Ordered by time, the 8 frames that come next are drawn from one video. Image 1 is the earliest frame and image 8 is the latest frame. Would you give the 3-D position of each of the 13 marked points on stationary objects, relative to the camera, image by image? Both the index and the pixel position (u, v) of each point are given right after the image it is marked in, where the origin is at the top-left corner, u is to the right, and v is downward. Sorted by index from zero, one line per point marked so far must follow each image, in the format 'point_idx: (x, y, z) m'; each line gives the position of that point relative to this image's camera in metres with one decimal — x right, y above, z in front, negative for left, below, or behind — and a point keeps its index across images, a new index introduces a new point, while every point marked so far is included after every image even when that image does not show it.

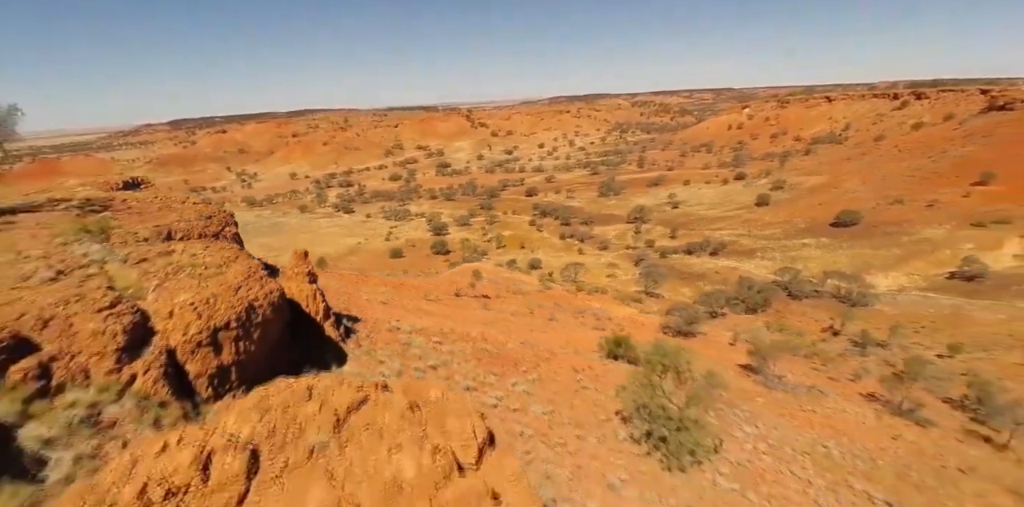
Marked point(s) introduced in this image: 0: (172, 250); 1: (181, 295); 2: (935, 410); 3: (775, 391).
0: (-4.1, 0.0, +5.3) m
1: (-3.3, -0.4, +4.4) m
2: (+13.2, -4.8, +13.6) m
3: (+7.6, -3.9, +12.5) m
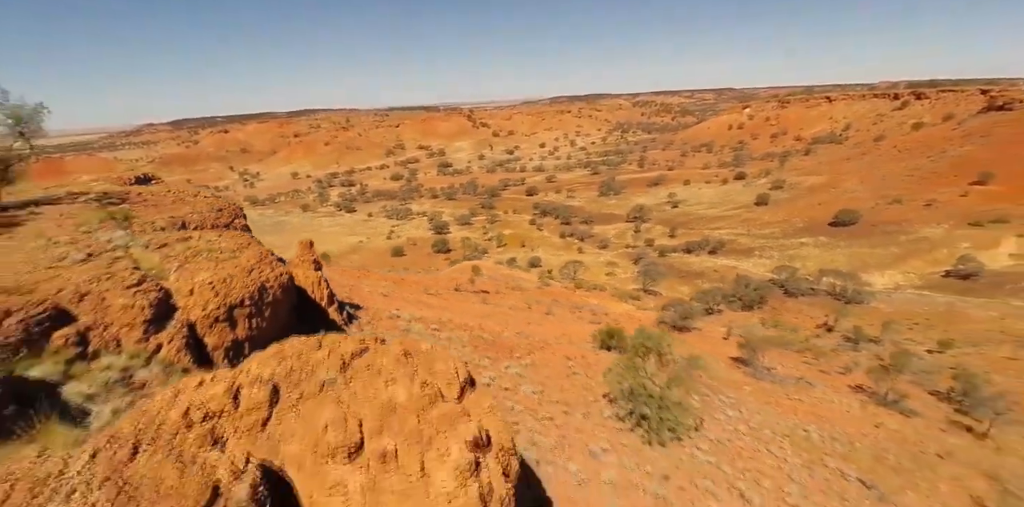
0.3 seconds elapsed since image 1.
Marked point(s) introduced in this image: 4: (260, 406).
0: (-4.2, +0.2, +5.8) m
1: (-3.5, -0.2, +4.9) m
2: (+13.1, -4.7, +14.0) m
3: (+7.5, -3.8, +12.9) m
4: (-1.7, -0.9, +3.0) m
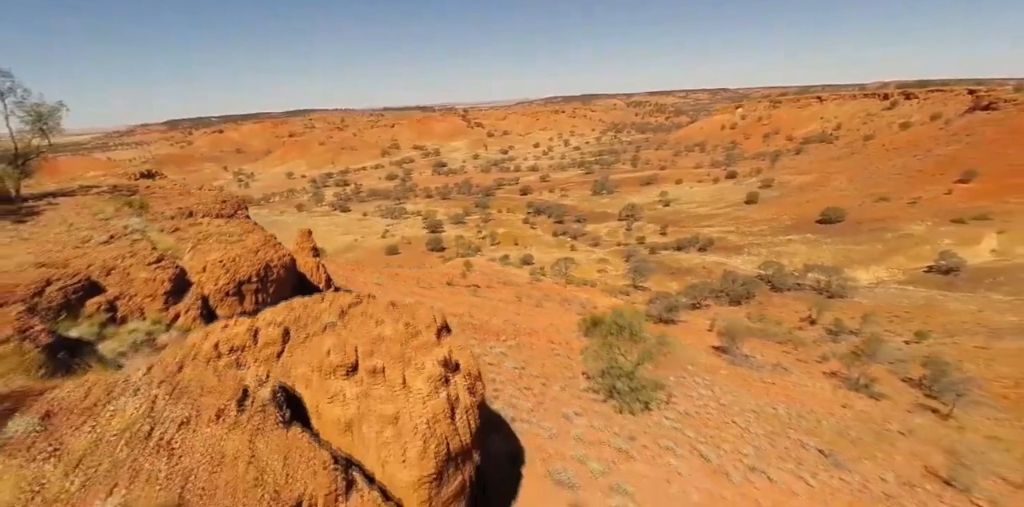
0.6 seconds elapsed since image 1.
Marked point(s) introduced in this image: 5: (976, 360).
0: (-4.5, +0.4, +6.3) m
1: (-3.7, 0.0, +5.4) m
2: (+12.8, -4.4, +14.7) m
3: (+7.1, -3.5, +13.6) m
4: (-1.9, -0.7, +3.6) m
5: (+18.8, -4.3, +17.6) m
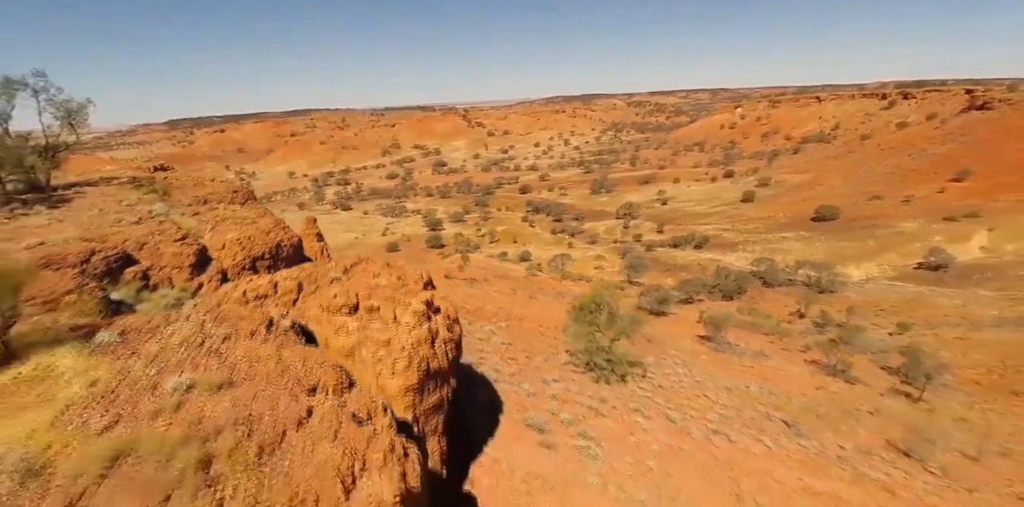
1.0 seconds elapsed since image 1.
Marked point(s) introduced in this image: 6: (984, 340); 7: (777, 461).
0: (-4.7, +0.7, +7.0) m
1: (-4.0, +0.3, +6.1) m
2: (+12.6, -4.2, +15.4) m
3: (+6.9, -3.2, +14.3) m
4: (-2.2, -0.4, +4.2) m
5: (+18.6, -4.0, +18.2) m
6: (+20.8, -3.8, +19.1) m
7: (+4.2, -3.3, +6.9) m
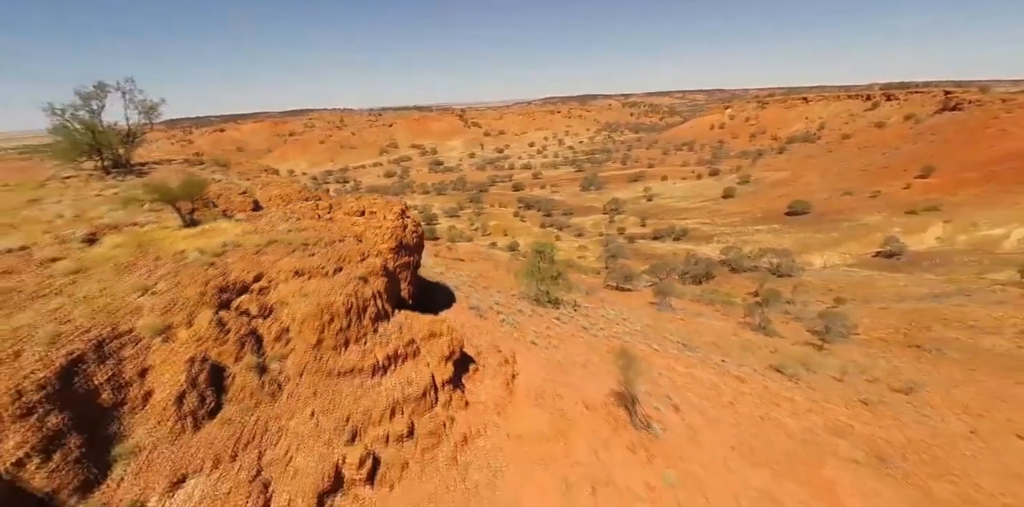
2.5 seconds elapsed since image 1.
0: (-5.7, +1.7, +9.8) m
1: (-4.9, +1.2, +8.9) m
2: (+11.6, -3.2, +18.2) m
3: (+5.9, -2.2, +17.1) m
4: (-3.1, +0.6, +7.1) m
5: (+17.6, -3.0, +21.1) m
6: (+19.8, -2.8, +22.0) m
7: (+3.3, -2.3, +9.7) m
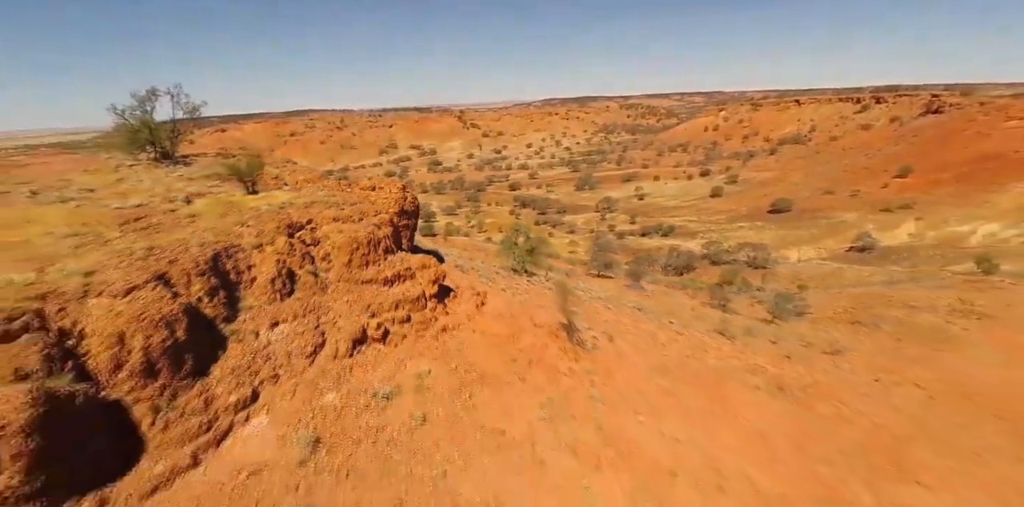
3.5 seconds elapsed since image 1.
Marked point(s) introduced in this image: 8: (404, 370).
0: (-6.2, +2.4, +12.0) m
1: (-5.4, +1.9, +11.2) m
2: (+11.0, -2.6, +20.5) m
3: (+5.4, -1.6, +19.3) m
4: (-3.6, +1.3, +9.3) m
5: (+17.0, -2.4, +23.4) m
6: (+19.2, -2.2, +24.3) m
7: (+2.7, -1.6, +11.9) m
8: (-1.4, -1.5, +5.6) m
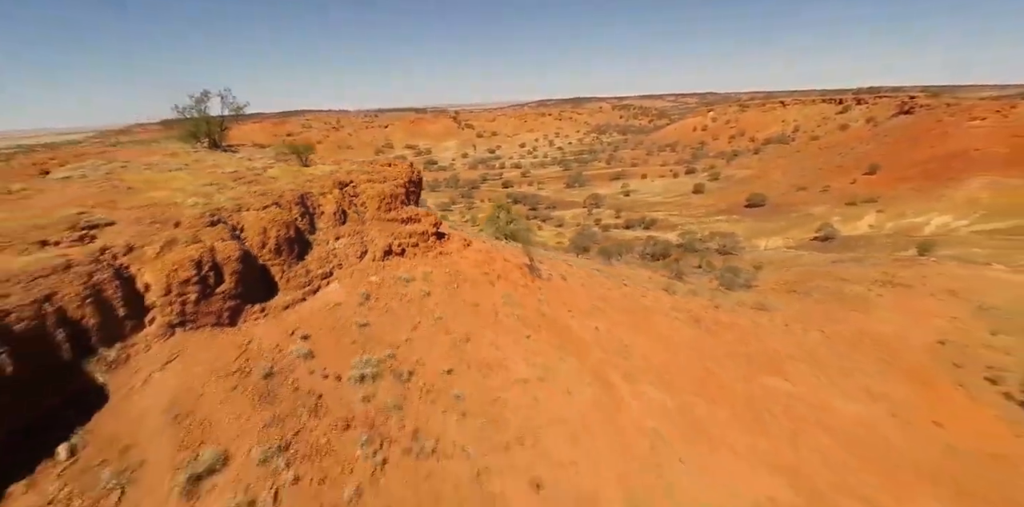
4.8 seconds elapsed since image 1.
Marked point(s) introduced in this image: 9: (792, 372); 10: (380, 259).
0: (-6.9, +3.5, +15.2) m
1: (-6.1, +3.1, +14.4) m
2: (+10.3, -1.4, +23.8) m
3: (+4.7, -0.5, +22.6) m
4: (-4.2, +2.4, +12.5) m
5: (+16.2, -1.3, +26.8) m
6: (+18.5, -1.1, +27.7) m
7: (+2.1, -0.5, +15.2) m
8: (-1.9, -0.3, +8.8) m
9: (+8.1, -3.4, +12.6) m
10: (-2.6, -0.1, +8.6) m
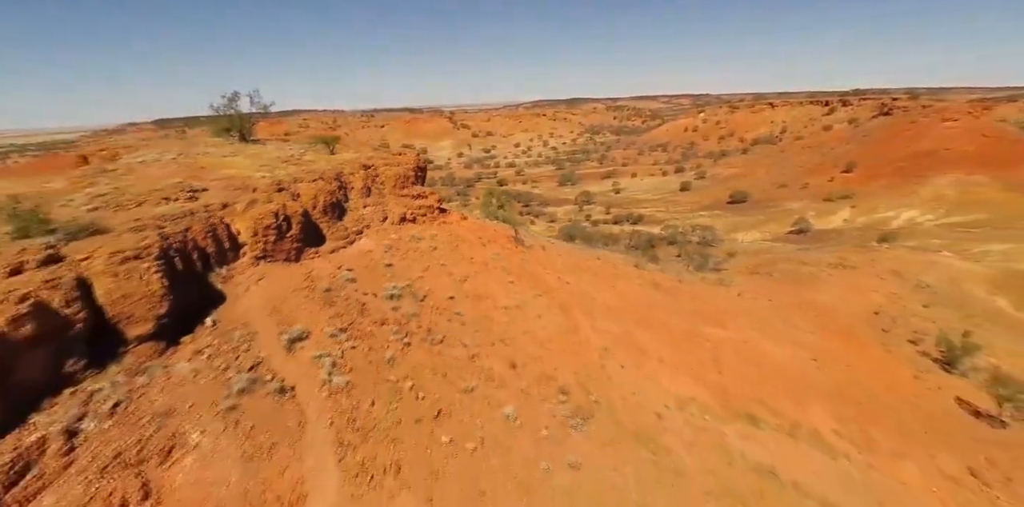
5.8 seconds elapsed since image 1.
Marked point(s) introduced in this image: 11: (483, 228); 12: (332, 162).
0: (-7.3, +4.4, +17.8) m
1: (-6.5, +3.9, +16.9) m
2: (+9.8, -0.6, +26.5) m
3: (+4.2, +0.4, +25.3) m
4: (-4.6, +3.3, +15.1) m
5: (+15.7, -0.4, +29.6) m
6: (+18.0, -0.2, +30.5) m
7: (+1.7, +0.4, +17.8) m
8: (-2.3, +0.5, +11.4) m
9: (+7.7, -2.5, +15.3) m
10: (-2.9, +0.8, +11.2) m
11: (-0.9, +0.8, +13.1) m
12: (-5.0, +2.5, +12.1) m
